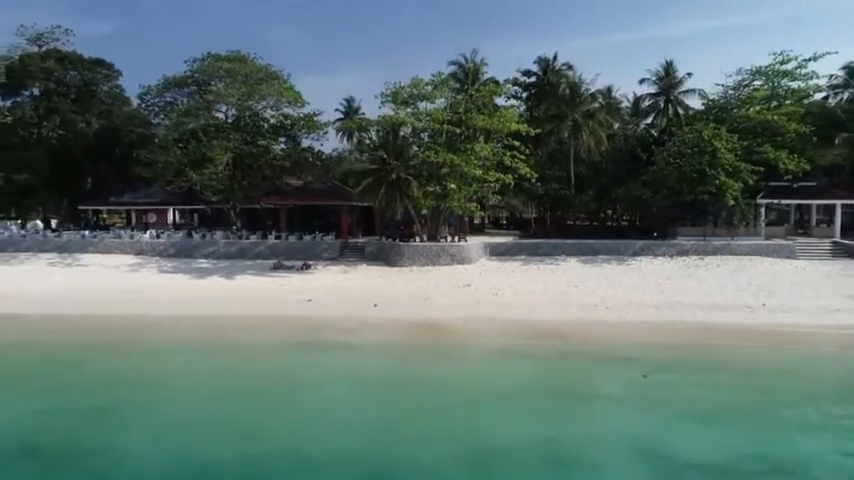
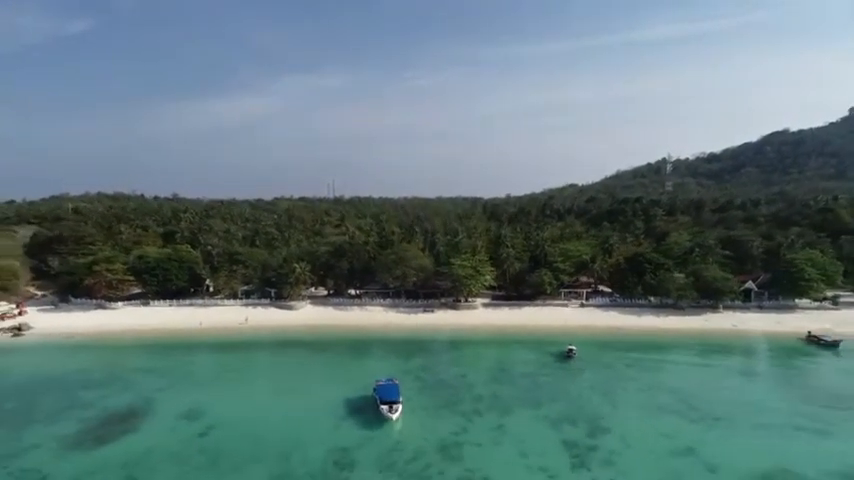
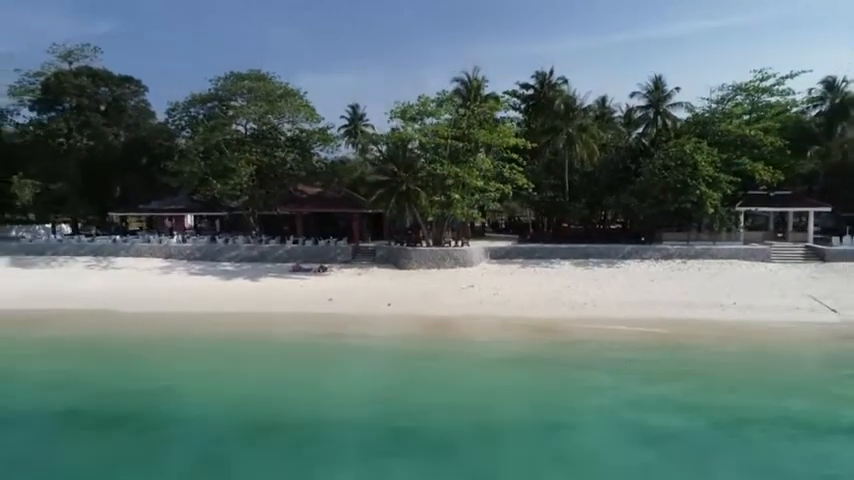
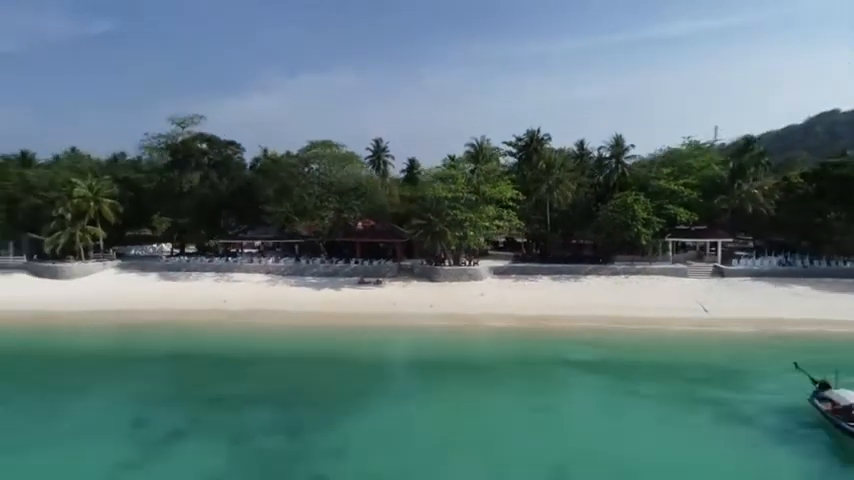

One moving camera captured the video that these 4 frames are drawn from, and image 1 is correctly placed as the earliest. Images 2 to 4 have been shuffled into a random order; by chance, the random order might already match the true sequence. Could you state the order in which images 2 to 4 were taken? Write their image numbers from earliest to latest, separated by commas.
3, 4, 2
